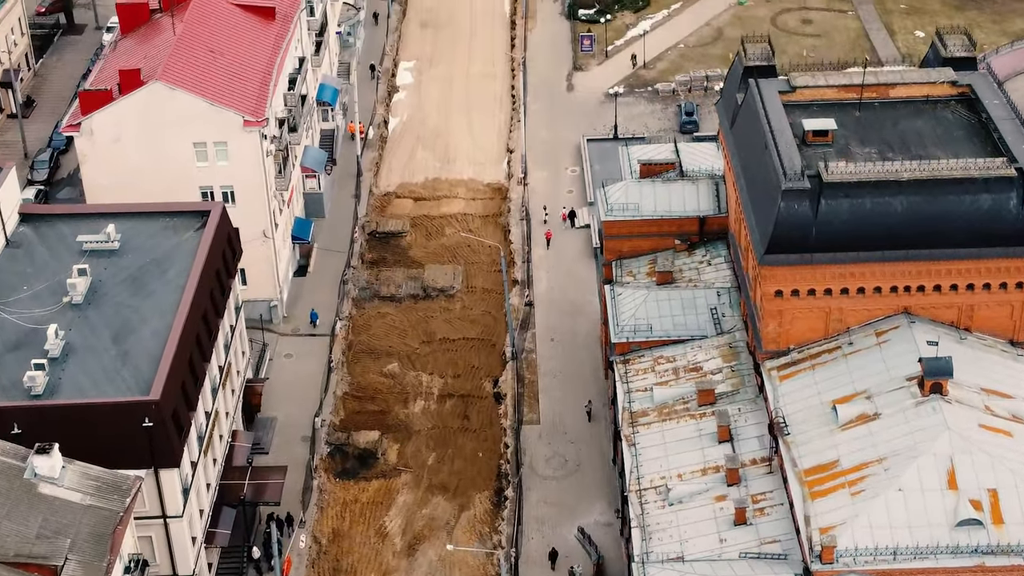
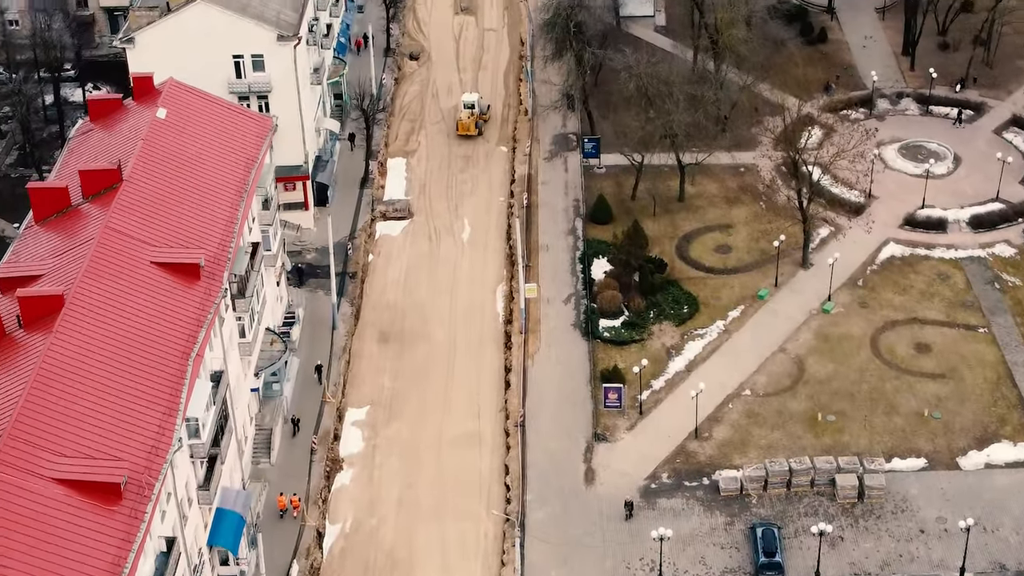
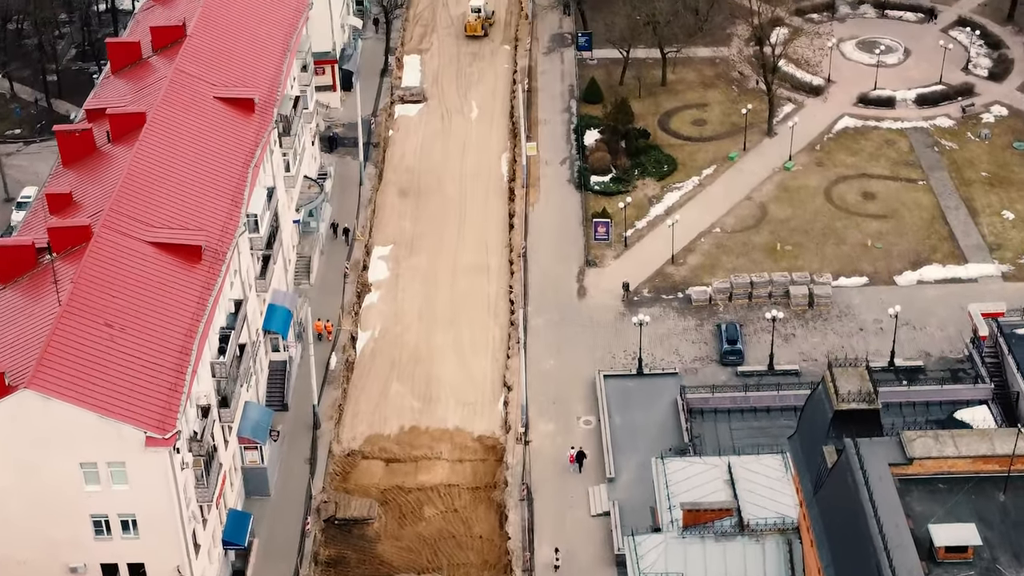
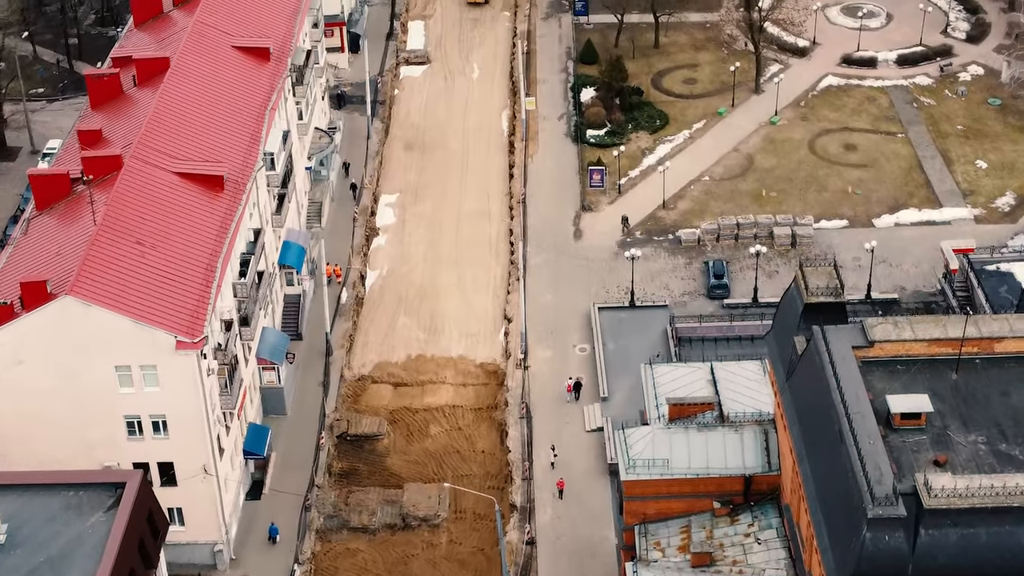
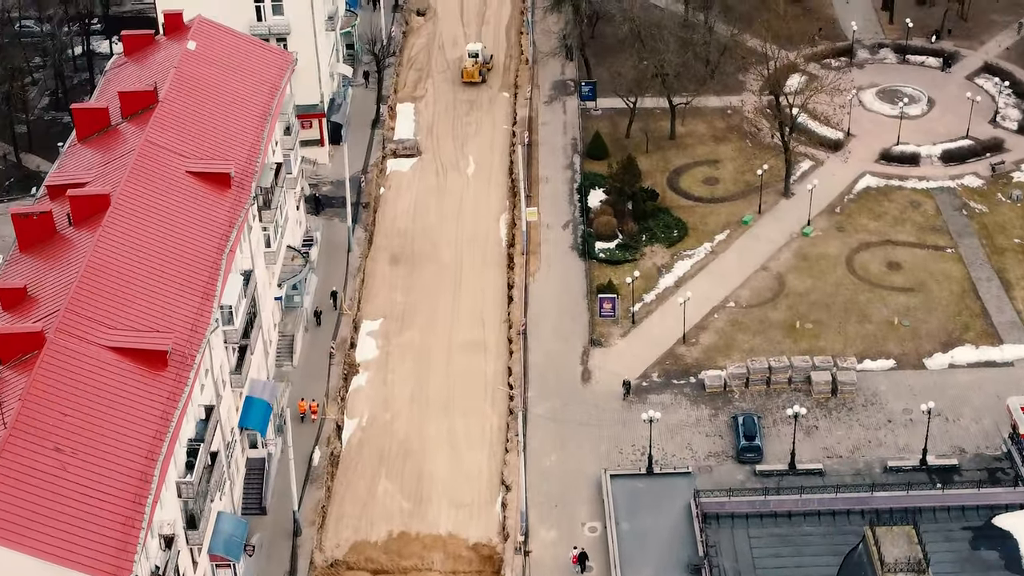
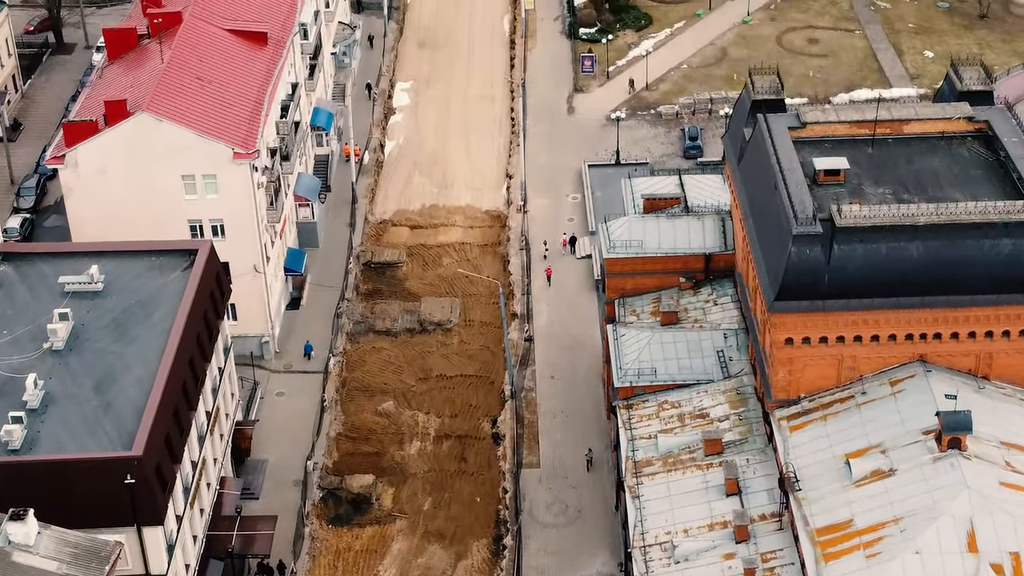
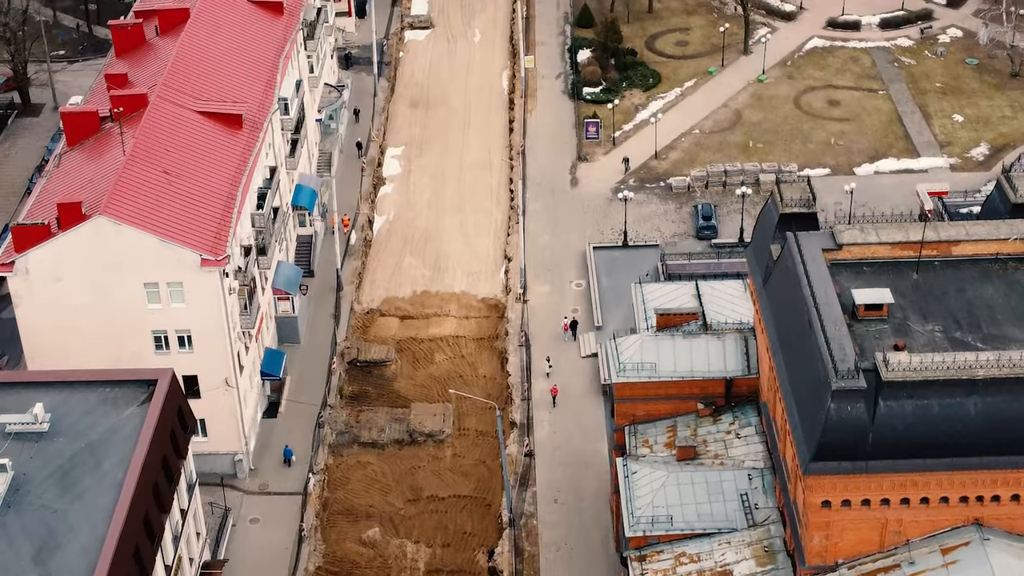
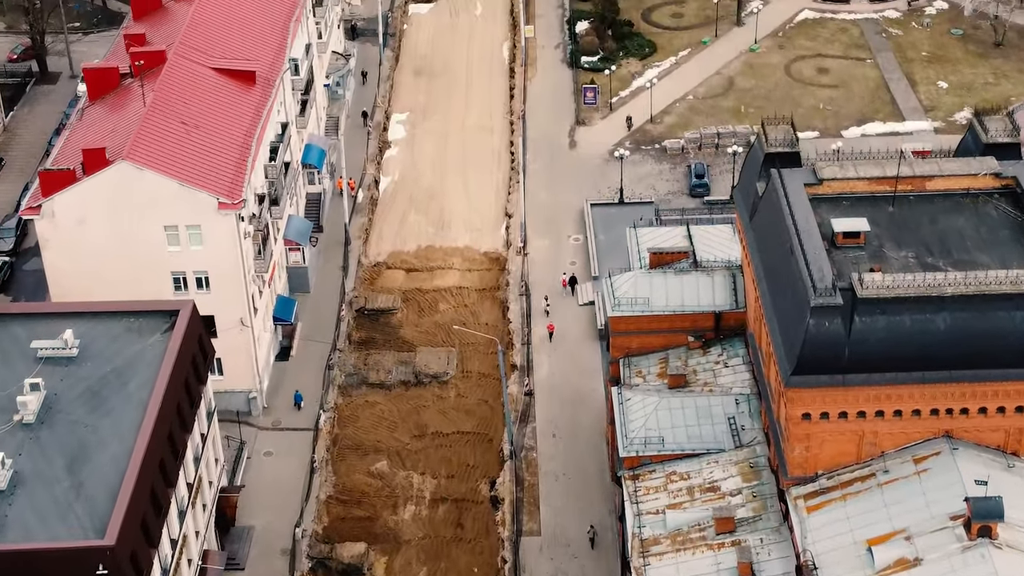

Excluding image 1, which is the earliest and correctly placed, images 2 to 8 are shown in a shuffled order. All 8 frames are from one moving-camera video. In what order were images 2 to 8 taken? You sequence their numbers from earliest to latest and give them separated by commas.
6, 8, 7, 4, 3, 5, 2
